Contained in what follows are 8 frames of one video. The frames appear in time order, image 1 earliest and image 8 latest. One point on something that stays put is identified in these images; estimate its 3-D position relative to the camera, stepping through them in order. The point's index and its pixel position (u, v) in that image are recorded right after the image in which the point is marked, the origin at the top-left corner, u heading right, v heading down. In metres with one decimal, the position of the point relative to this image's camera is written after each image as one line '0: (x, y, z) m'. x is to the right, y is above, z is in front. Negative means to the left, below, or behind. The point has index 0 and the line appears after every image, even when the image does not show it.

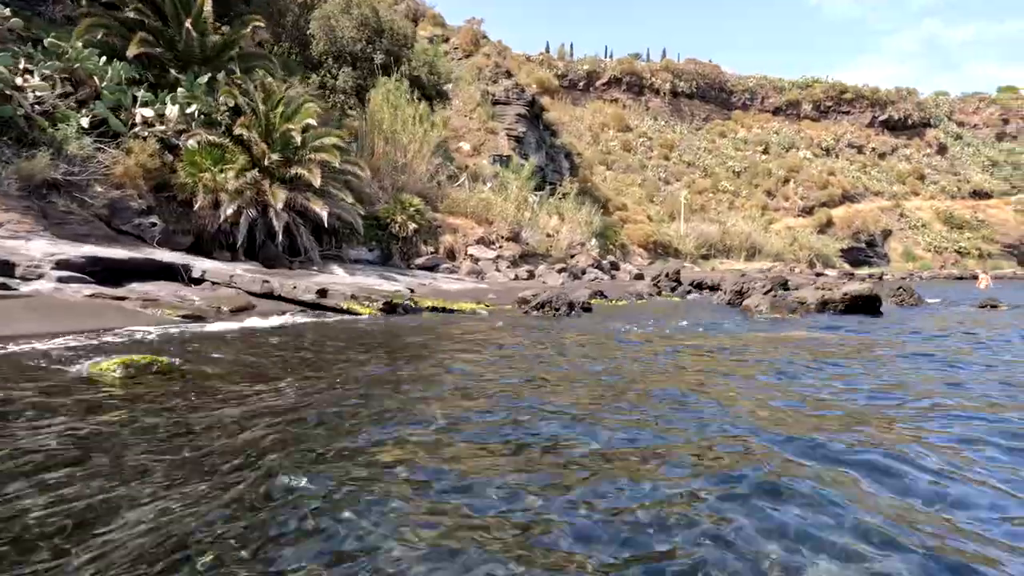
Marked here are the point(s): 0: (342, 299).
0: (-3.3, -0.2, +10.1) m
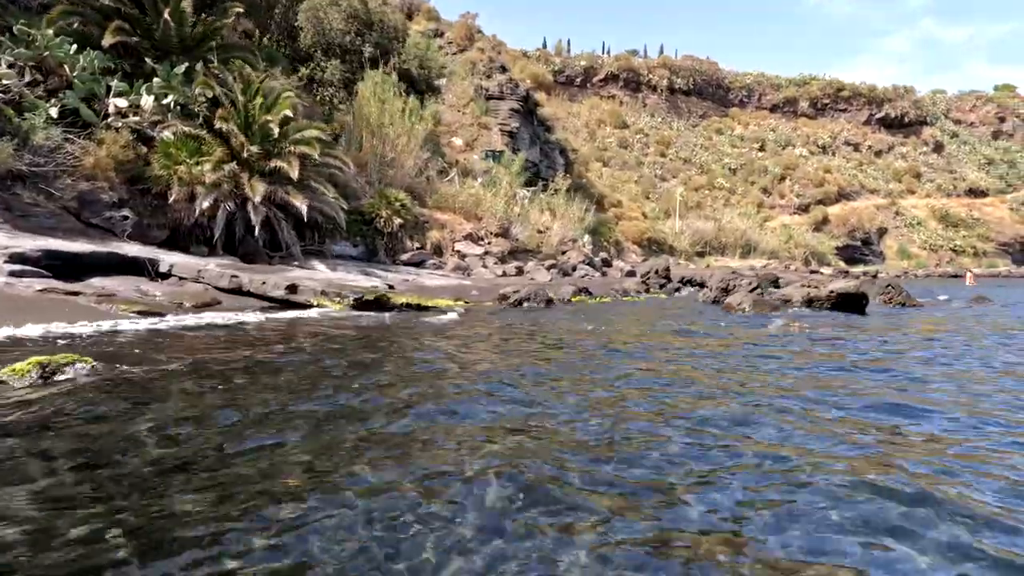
0: (-3.7, -0.1, +9.8) m
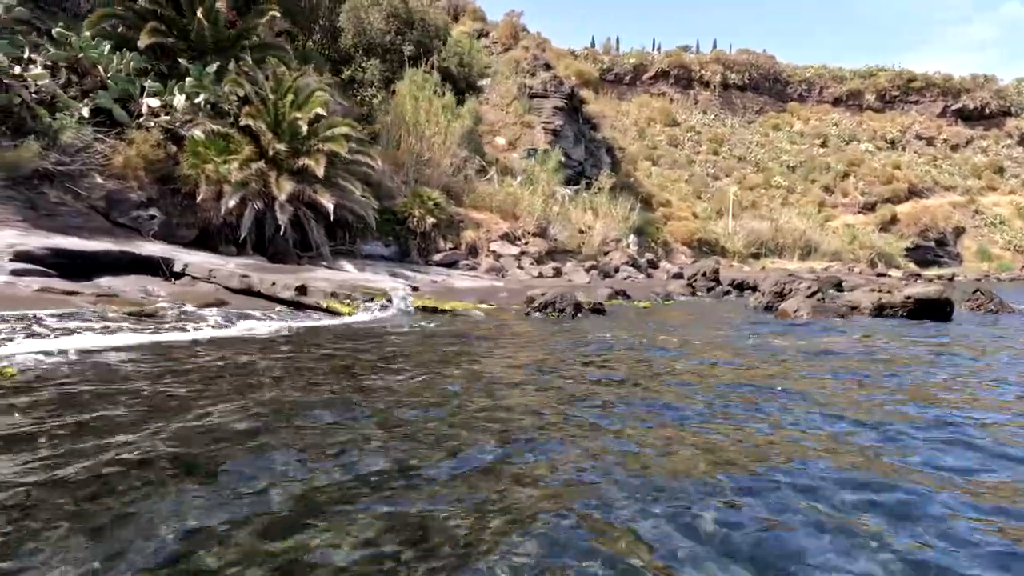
0: (-3.3, -0.1, +9.3) m
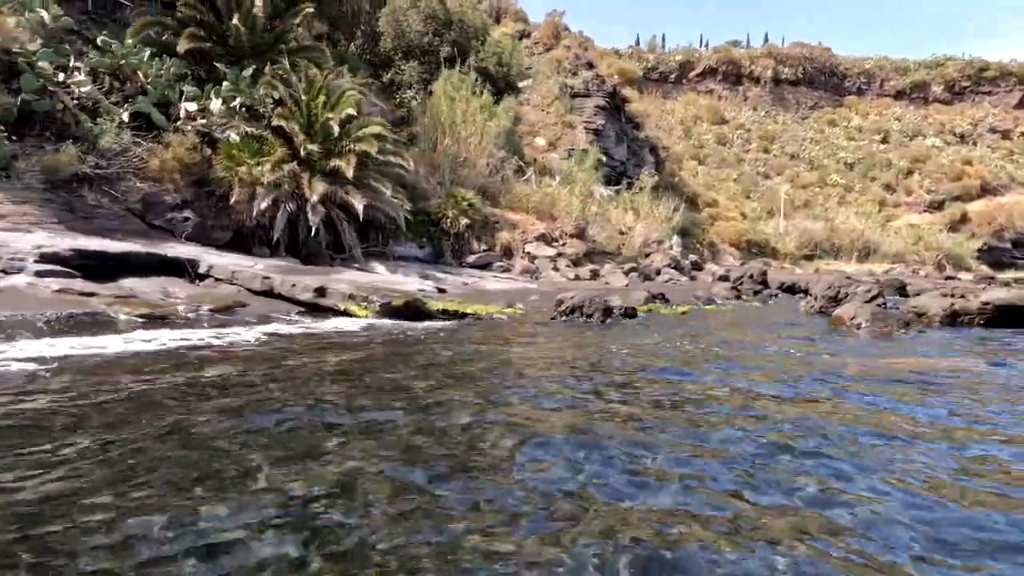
0: (-2.9, -0.2, +9.0) m
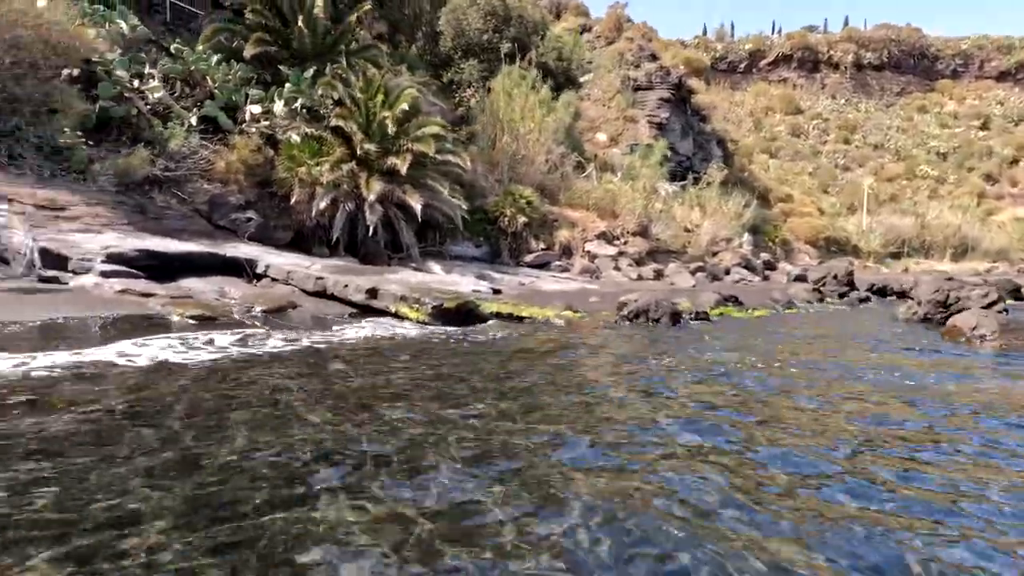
0: (-1.9, -0.2, +8.7) m
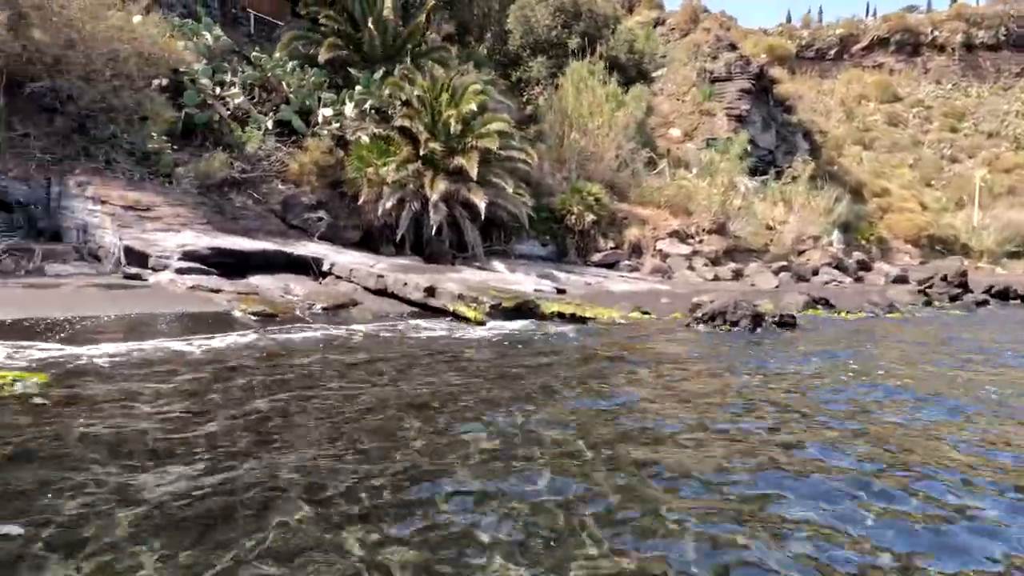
0: (-1.0, -0.2, +8.5) m
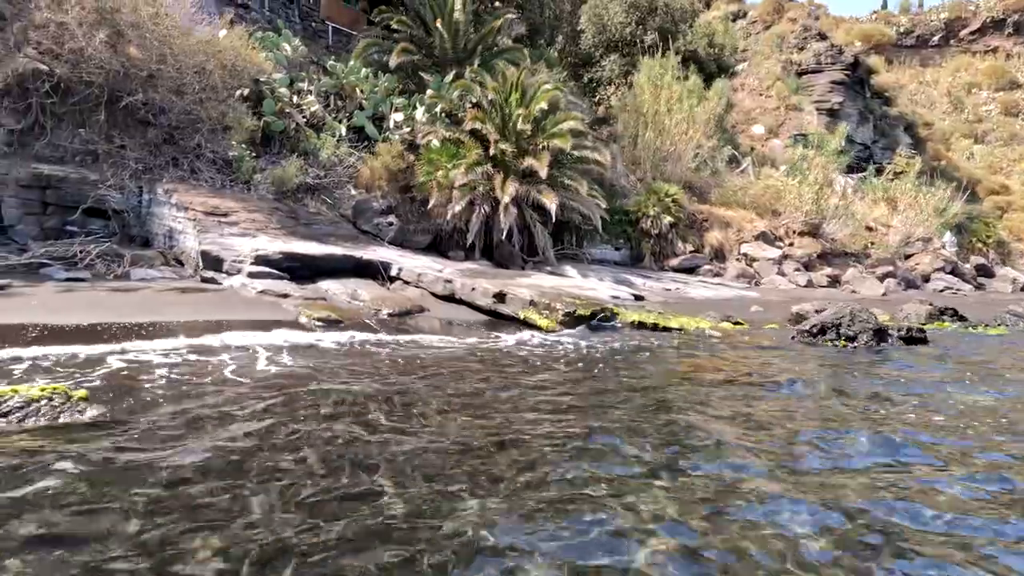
0: (+0.2, -0.3, +8.0) m
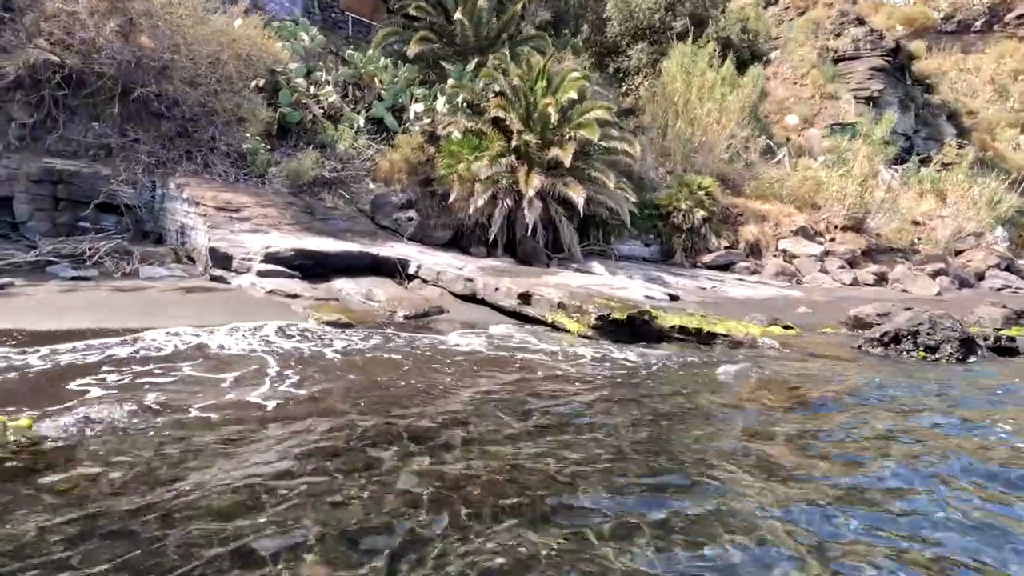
0: (+0.5, -0.3, +7.4) m
